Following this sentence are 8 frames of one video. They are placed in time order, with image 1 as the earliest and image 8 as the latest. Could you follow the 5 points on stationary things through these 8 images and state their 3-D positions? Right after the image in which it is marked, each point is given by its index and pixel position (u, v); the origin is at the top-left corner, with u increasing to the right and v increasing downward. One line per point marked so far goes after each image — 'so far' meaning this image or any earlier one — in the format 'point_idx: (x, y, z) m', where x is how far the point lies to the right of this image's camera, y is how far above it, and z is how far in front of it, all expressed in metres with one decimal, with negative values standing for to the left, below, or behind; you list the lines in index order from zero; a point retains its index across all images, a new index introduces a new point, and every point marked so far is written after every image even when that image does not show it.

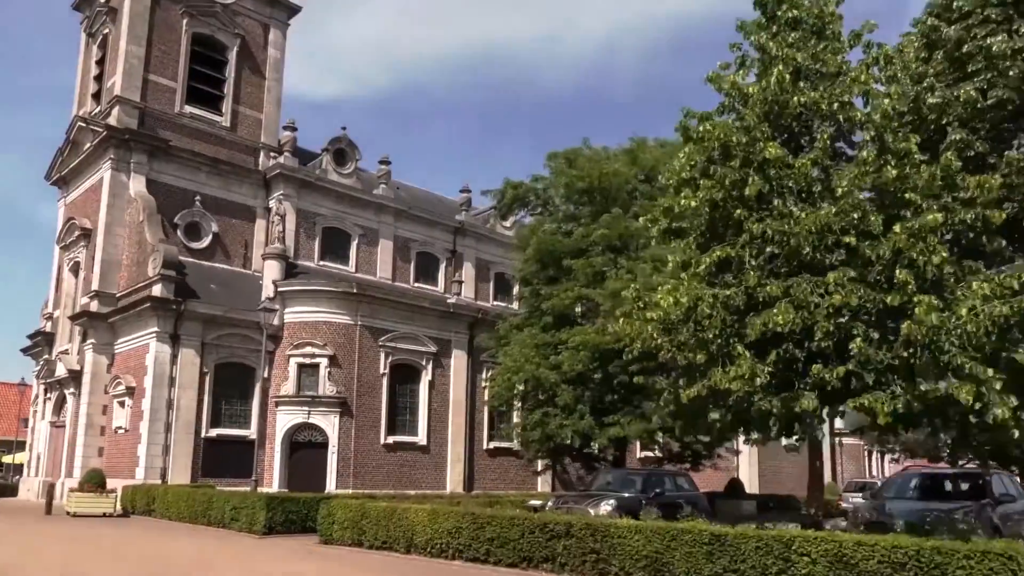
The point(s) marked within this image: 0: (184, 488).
0: (-7.8, -4.8, +18.8) m
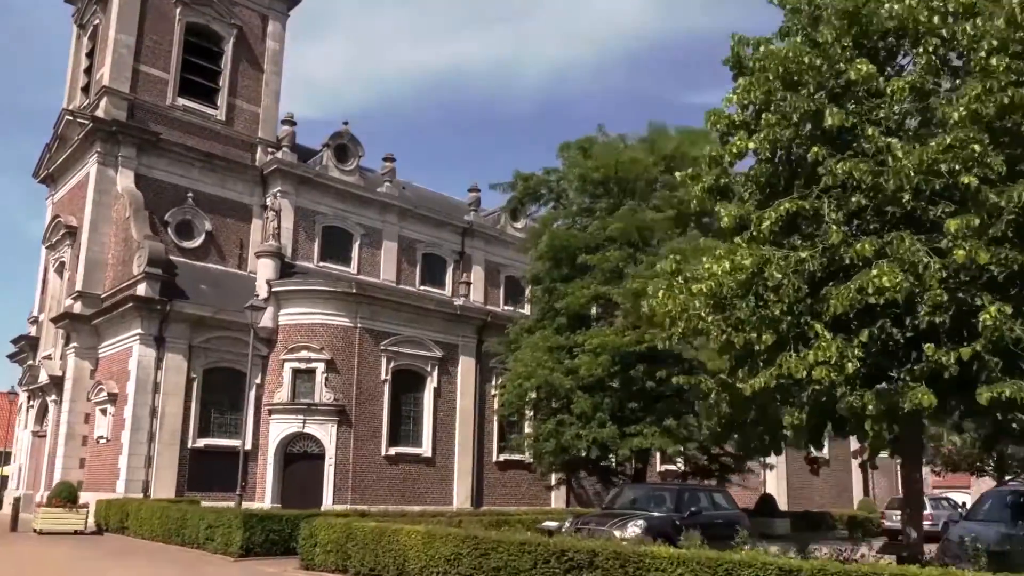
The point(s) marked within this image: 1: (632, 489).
0: (-7.6, -4.6, +16.9) m
1: (+2.1, -3.5, +13.7) m
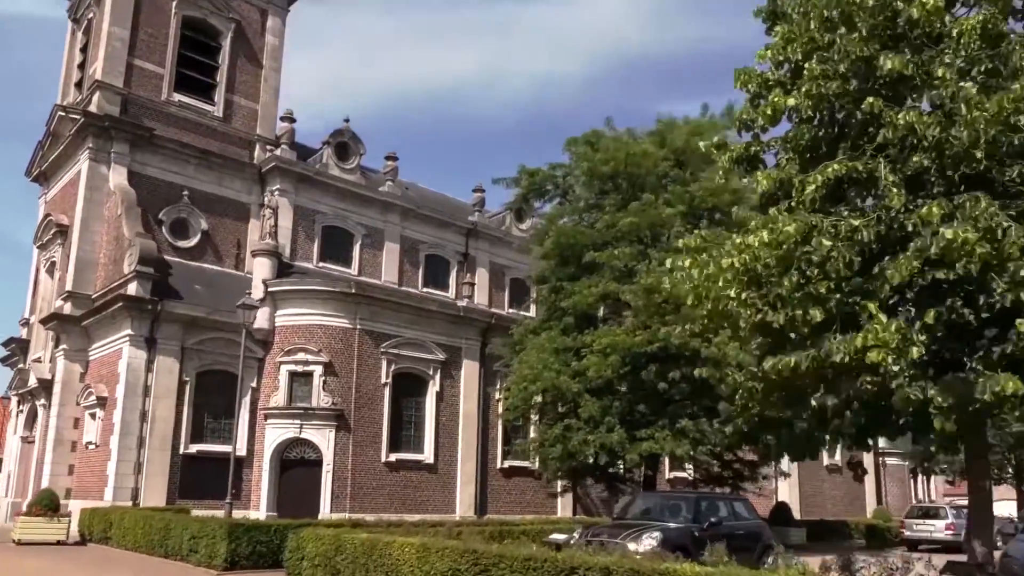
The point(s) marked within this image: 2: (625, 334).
0: (-7.5, -4.5, +16.0) m
1: (+2.2, -3.4, +12.8) m
2: (+2.7, -1.1, +18.8) m
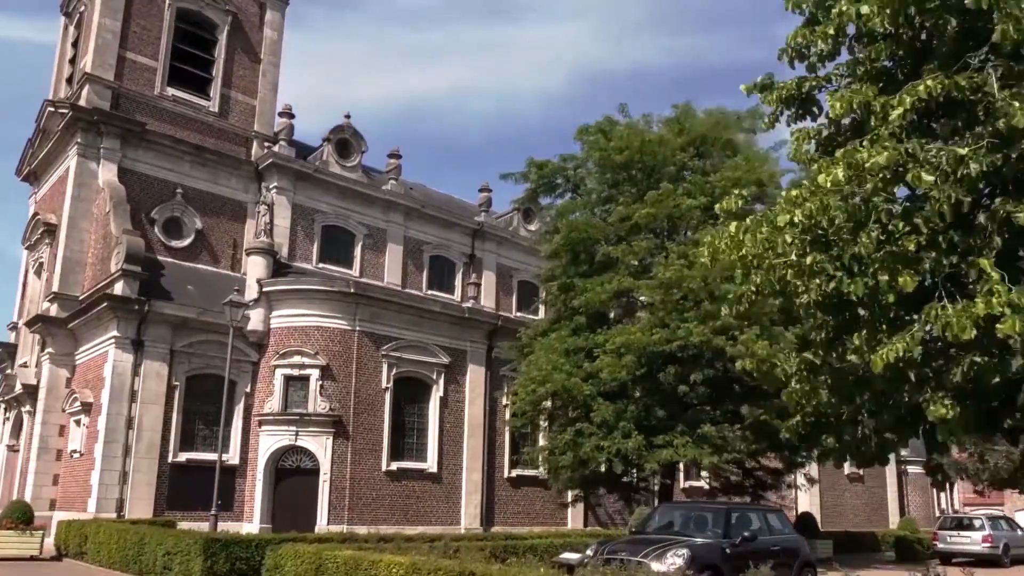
0: (-7.4, -4.4, +14.8) m
1: (+2.2, -3.2, +11.4) m
2: (+2.9, -1.0, +17.5) m
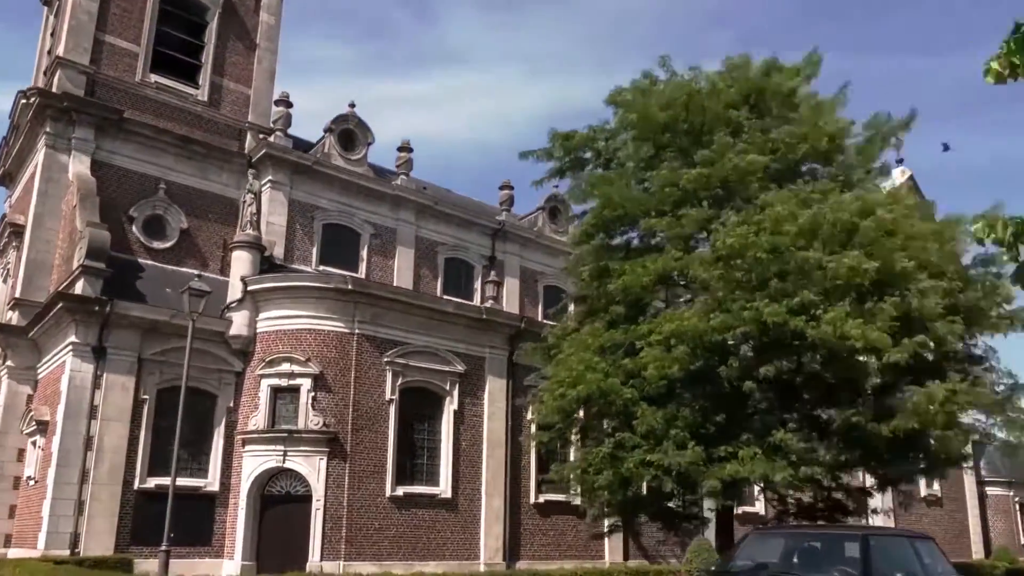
0: (-7.0, -4.1, +11.6) m
1: (+2.4, -2.5, +8.0) m
2: (+3.2, -0.5, +14.1) m
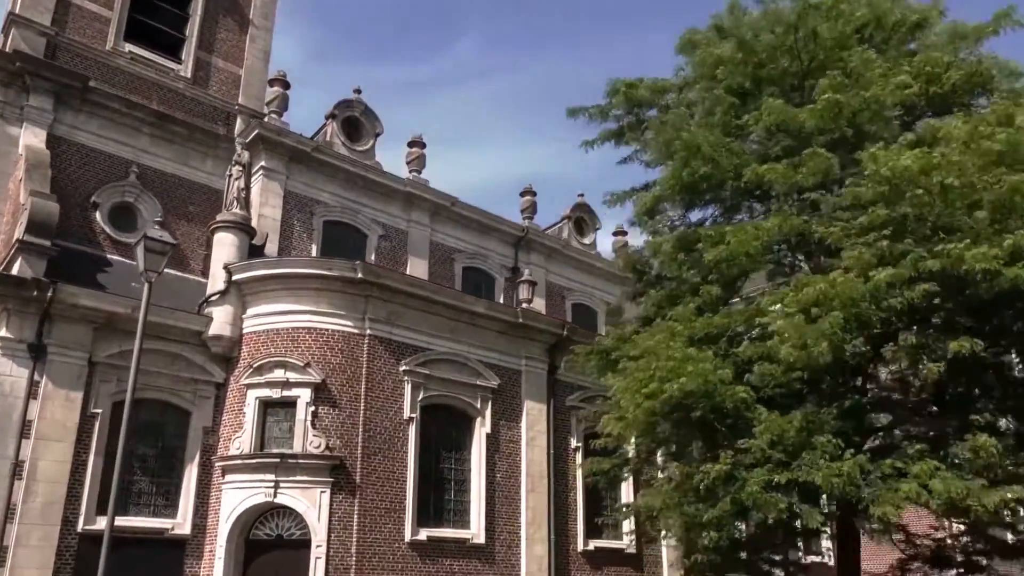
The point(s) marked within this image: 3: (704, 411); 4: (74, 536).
0: (-5.9, -3.3, +7.4) m
1: (+3.6, -1.5, +4.0) m
2: (+4.3, +0.1, +10.3) m
3: (+2.9, -1.8, +11.8) m
4: (-7.6, -4.3, +13.6) m
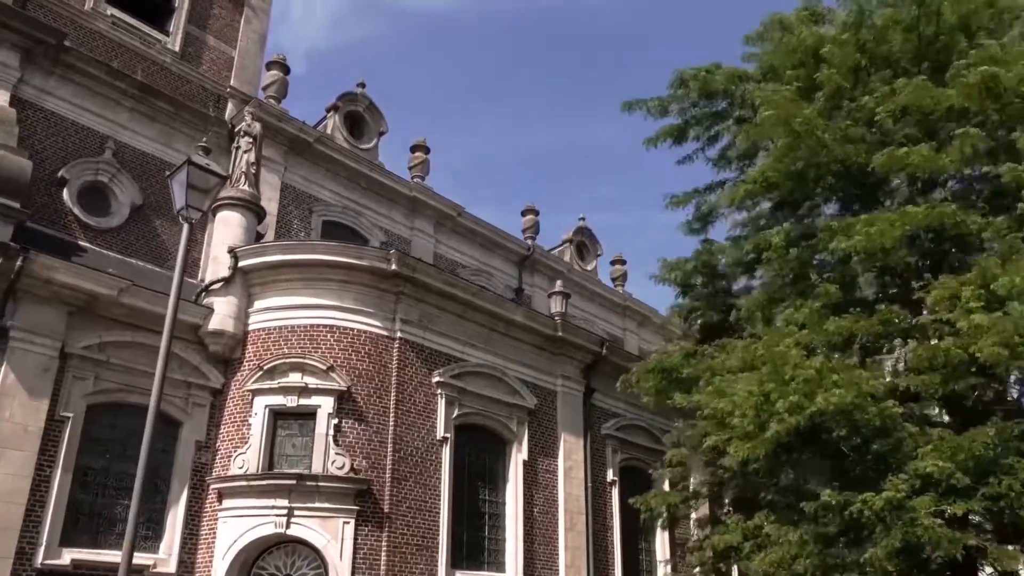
0: (-4.3, -2.6, +4.7) m
1: (+5.5, -0.9, +2.2) m
2: (+5.8, +0.2, +8.6) m
3: (+4.2, -1.7, +9.8) m
4: (-6.5, -3.8, +10.7) m
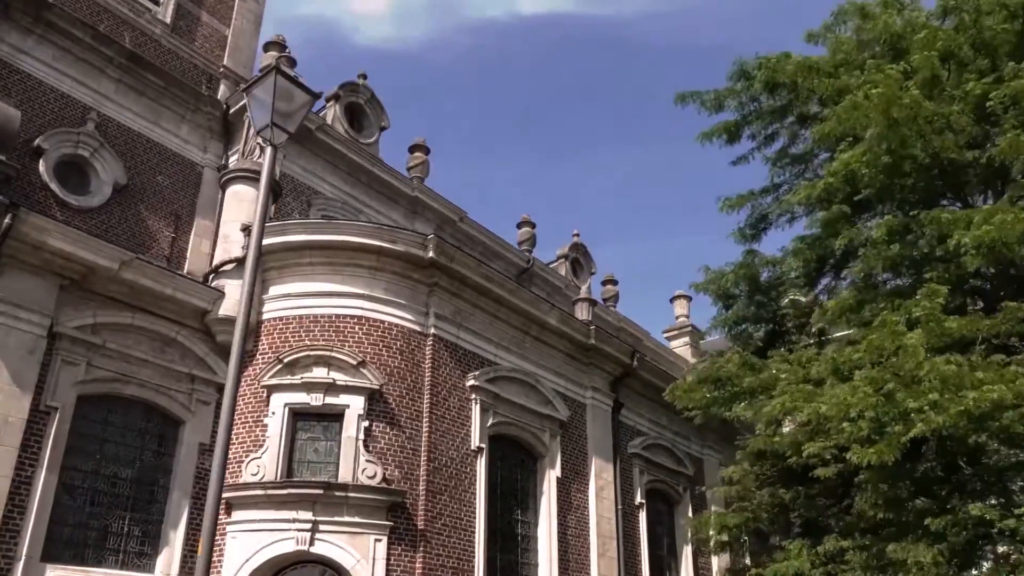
0: (-2.9, -1.9, +3.0) m
1: (+7.1, -0.6, +1.4) m
2: (+6.9, +0.3, +7.8) m
3: (+5.1, -1.7, +8.8) m
4: (-5.7, -3.4, +8.7) m
